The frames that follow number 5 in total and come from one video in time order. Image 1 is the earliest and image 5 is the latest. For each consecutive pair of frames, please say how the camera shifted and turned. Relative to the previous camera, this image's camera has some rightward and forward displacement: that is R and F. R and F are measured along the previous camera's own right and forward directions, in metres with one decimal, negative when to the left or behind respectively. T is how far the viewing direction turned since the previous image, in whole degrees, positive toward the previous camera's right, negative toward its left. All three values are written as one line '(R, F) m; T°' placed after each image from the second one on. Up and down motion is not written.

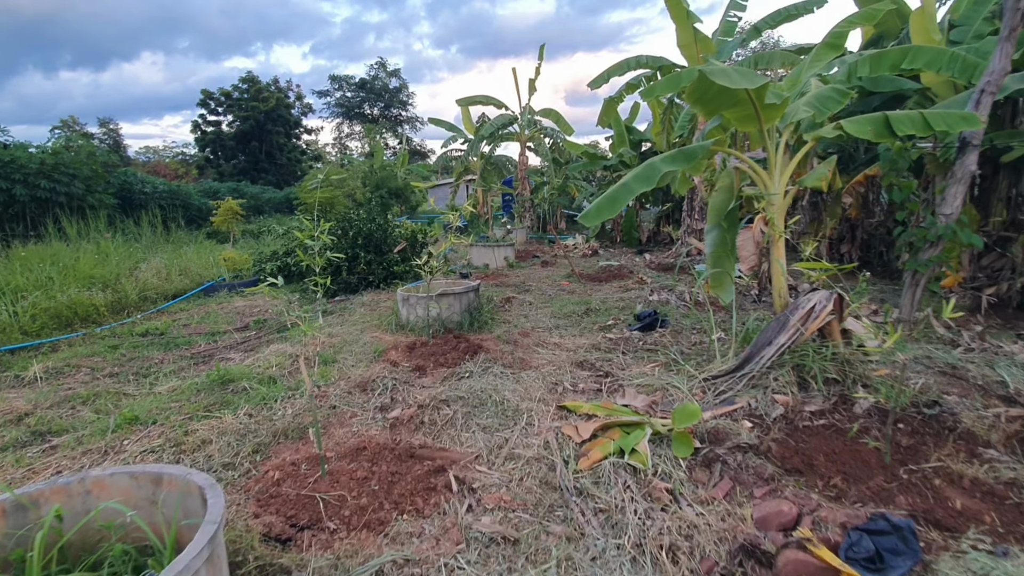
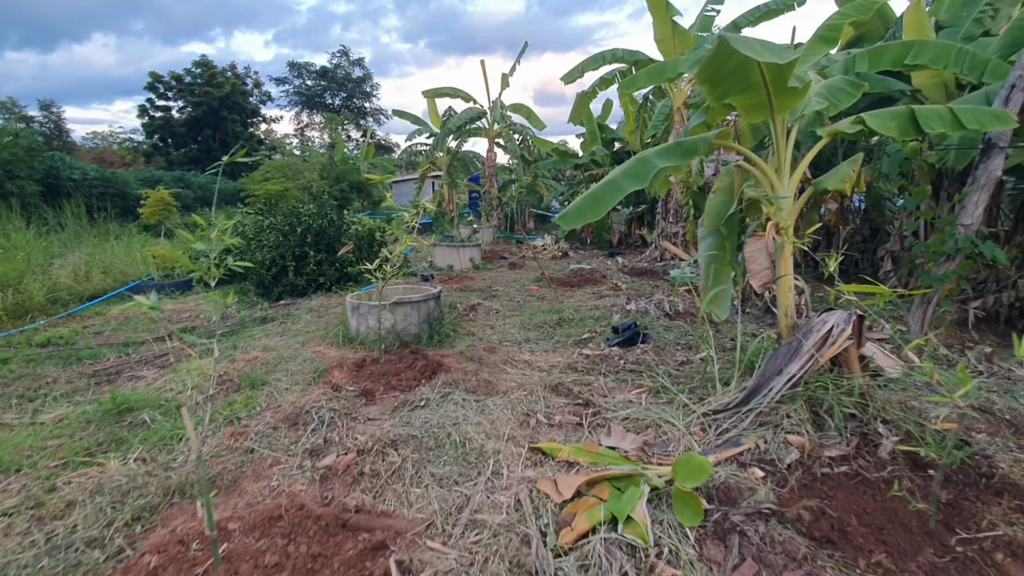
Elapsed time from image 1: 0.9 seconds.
(0.0, +0.6) m; +4°
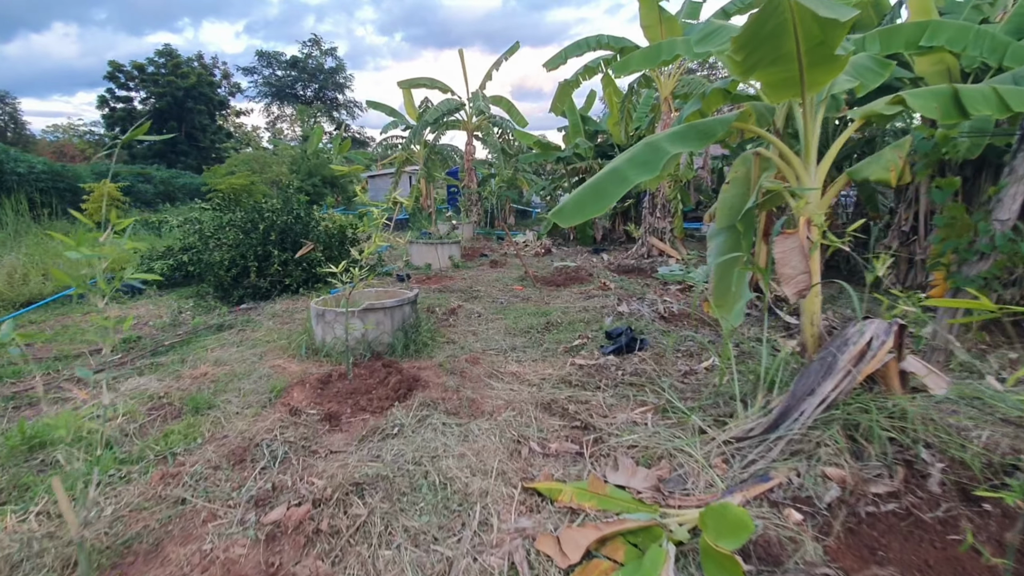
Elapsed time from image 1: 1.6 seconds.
(0.0, +0.4) m; +2°
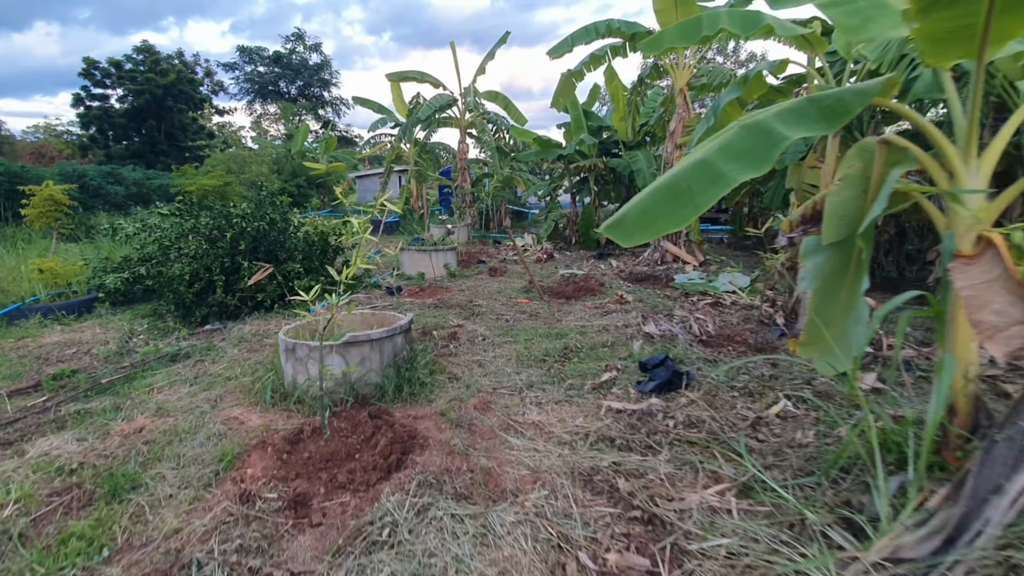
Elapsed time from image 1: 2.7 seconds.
(-0.2, +0.7) m; +1°
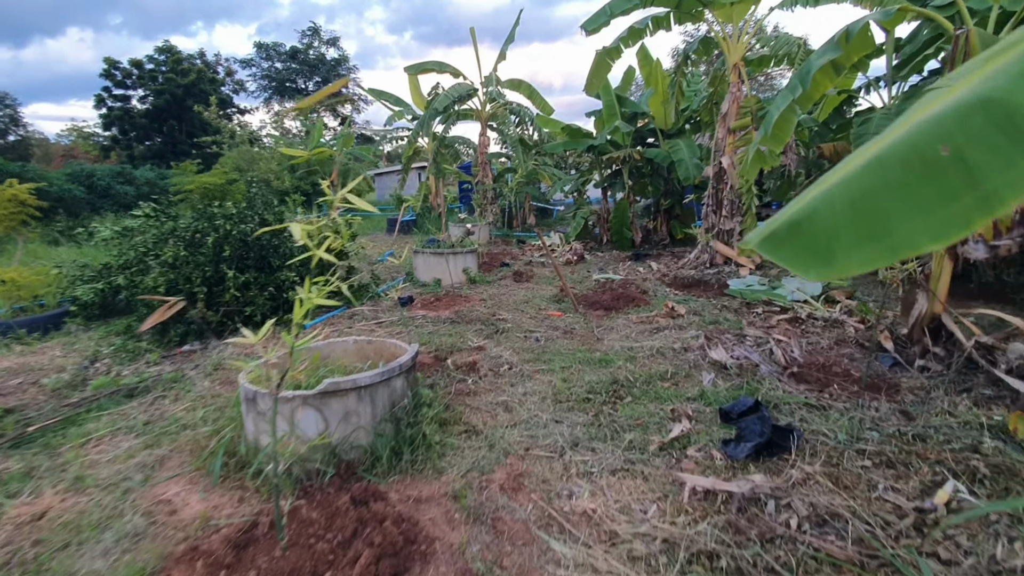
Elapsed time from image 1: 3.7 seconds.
(-0.1, +0.9) m; -2°
